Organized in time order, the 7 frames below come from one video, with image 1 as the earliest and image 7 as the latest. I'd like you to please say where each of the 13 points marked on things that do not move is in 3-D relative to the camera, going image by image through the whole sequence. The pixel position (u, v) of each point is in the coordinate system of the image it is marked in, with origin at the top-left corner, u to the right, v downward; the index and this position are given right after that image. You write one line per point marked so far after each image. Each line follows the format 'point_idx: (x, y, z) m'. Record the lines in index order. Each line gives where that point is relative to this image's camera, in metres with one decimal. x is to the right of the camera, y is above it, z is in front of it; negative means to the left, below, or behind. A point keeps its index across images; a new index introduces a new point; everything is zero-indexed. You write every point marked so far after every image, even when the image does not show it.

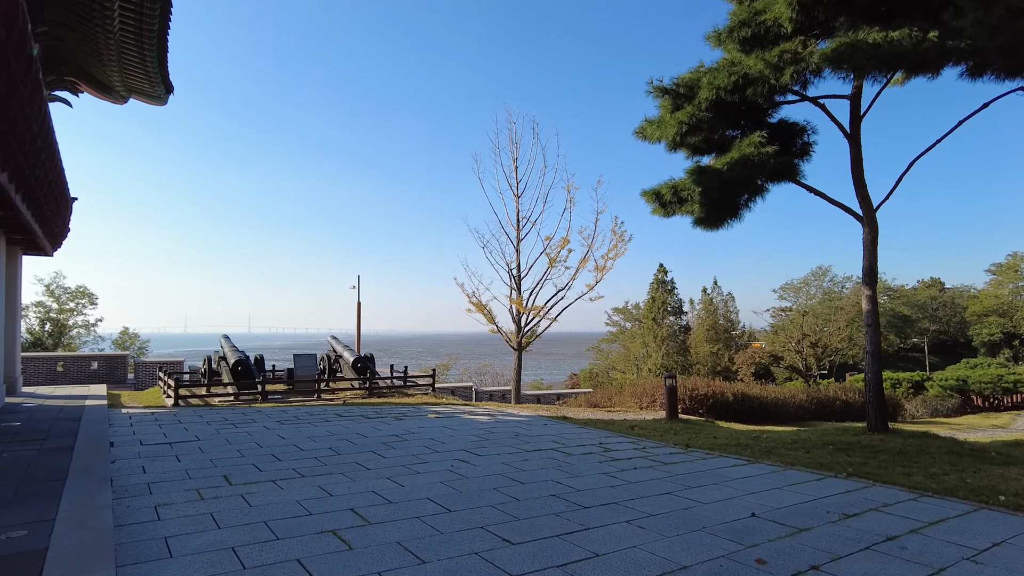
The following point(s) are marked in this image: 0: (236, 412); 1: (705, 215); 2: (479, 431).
0: (-4.5, -2.0, +9.5) m
1: (+3.1, +1.1, +9.3) m
2: (-0.4, -2.0, +8.0) m
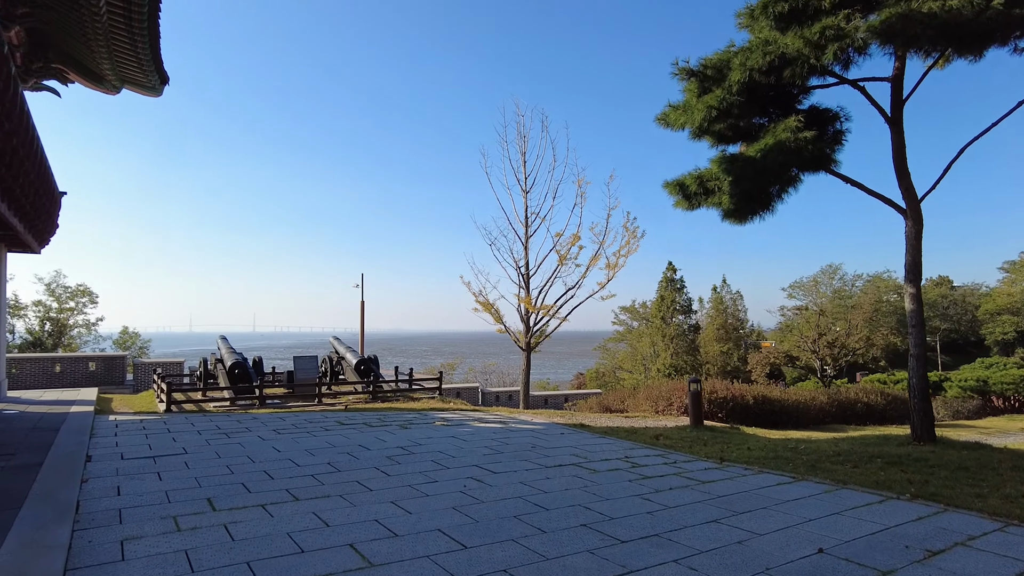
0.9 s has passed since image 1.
0: (-4.3, -2.0, +8.9) m
1: (+3.3, +1.2, +8.6) m
2: (-0.2, -2.0, +7.3) m
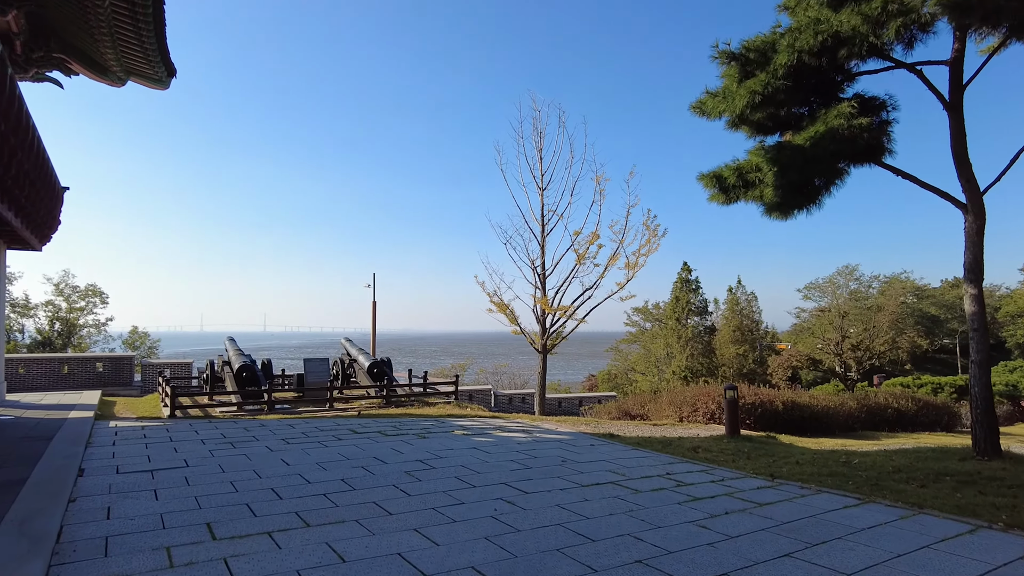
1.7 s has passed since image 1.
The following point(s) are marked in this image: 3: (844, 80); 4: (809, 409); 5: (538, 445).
0: (-4.0, -2.0, +8.4) m
1: (+3.7, +1.2, +8.0) m
2: (+0.1, -1.9, +6.7) m
3: (+4.5, +2.8, +8.0) m
4: (+8.0, -3.2, +15.6) m
5: (+0.3, -2.0, +7.4) m
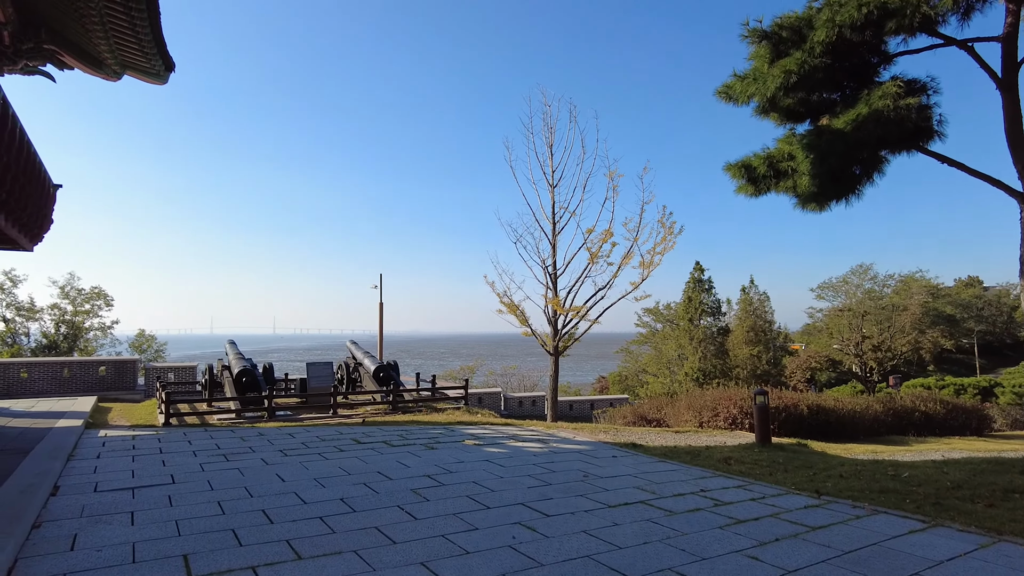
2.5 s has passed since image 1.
0: (-3.8, -2.0, +7.9) m
1: (+3.8, +1.2, +7.3) m
2: (+0.3, -1.9, +6.2) m
3: (+4.7, +2.9, +7.3) m
4: (+8.3, -3.2, +14.9) m
5: (+0.5, -2.0, +6.9) m
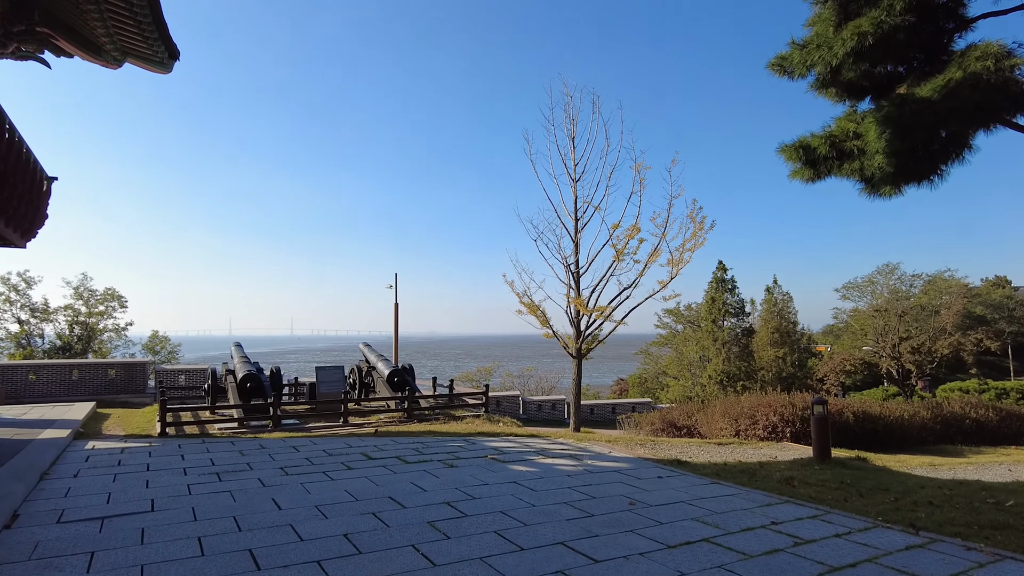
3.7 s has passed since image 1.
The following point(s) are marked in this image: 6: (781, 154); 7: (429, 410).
0: (-3.4, -2.0, +7.1) m
1: (+4.2, +1.3, +6.4) m
2: (+0.6, -1.9, +5.3) m
3: (+5.0, +2.9, +6.4) m
4: (+8.8, -3.1, +13.9) m
5: (+0.9, -1.9, +6.0) m
6: (+3.5, +1.8, +7.6) m
7: (-1.5, -2.2, +10.4) m
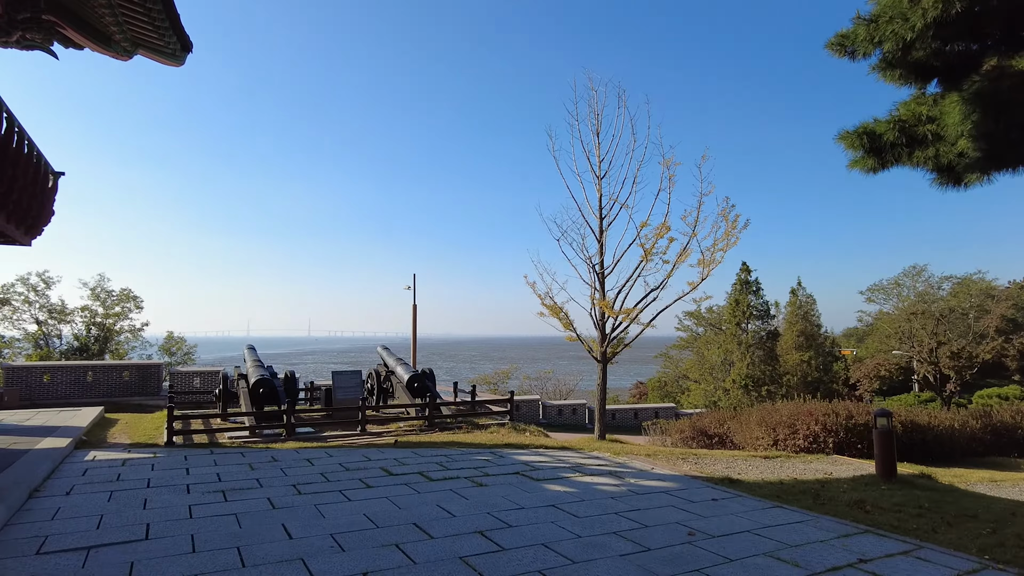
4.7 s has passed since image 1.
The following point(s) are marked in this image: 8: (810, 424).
0: (-3.1, -2.0, +6.5) m
1: (+4.5, +1.3, +5.6) m
2: (+0.9, -1.9, +4.6) m
3: (+5.4, +2.9, +5.6) m
4: (+9.3, -3.2, +13.0) m
5: (+1.2, -1.9, +5.3) m
6: (+3.9, +1.8, +6.9) m
7: (-1.0, -2.2, +9.8) m
8: (+6.3, -2.9, +12.4) m
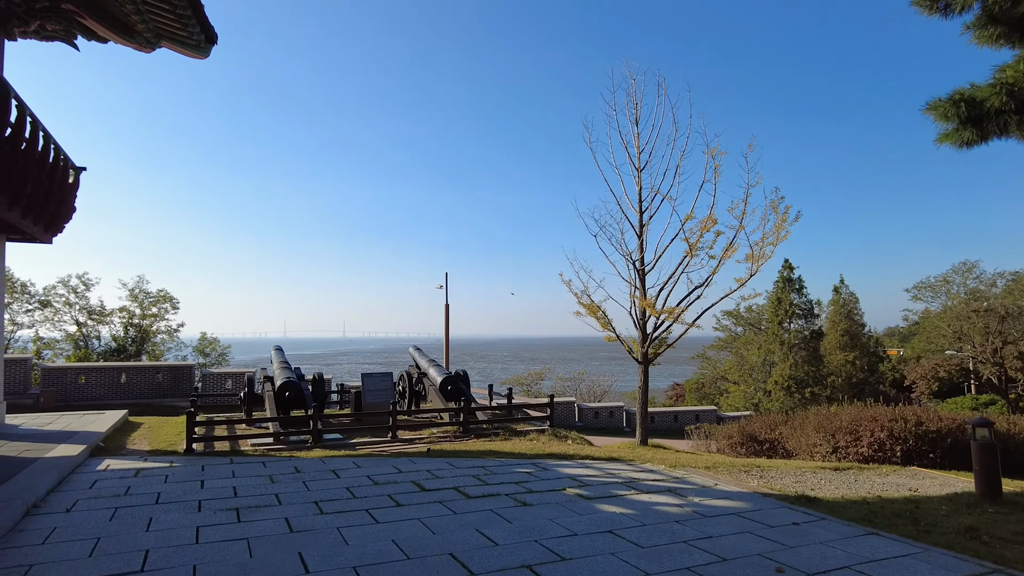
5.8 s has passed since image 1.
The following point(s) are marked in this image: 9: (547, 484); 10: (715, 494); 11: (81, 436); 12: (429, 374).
0: (-2.6, -1.9, +6.0) m
1: (+4.9, +1.4, +4.7) m
2: (+1.2, -1.8, +3.9) m
3: (+5.7, +3.0, +4.6) m
4: (+10.1, -3.1, +11.8) m
5: (+1.6, -1.9, +4.5) m
6: (+4.4, +1.8, +6.0) m
7: (-0.4, -2.1, +9.1) m
8: (+7.1, -2.8, +11.4) m
9: (+0.3, -2.0, +5.9) m
10: (+2.0, -2.0, +5.7) m
11: (-5.7, -1.9, +7.6) m
12: (-1.5, -1.6, +10.9) m
